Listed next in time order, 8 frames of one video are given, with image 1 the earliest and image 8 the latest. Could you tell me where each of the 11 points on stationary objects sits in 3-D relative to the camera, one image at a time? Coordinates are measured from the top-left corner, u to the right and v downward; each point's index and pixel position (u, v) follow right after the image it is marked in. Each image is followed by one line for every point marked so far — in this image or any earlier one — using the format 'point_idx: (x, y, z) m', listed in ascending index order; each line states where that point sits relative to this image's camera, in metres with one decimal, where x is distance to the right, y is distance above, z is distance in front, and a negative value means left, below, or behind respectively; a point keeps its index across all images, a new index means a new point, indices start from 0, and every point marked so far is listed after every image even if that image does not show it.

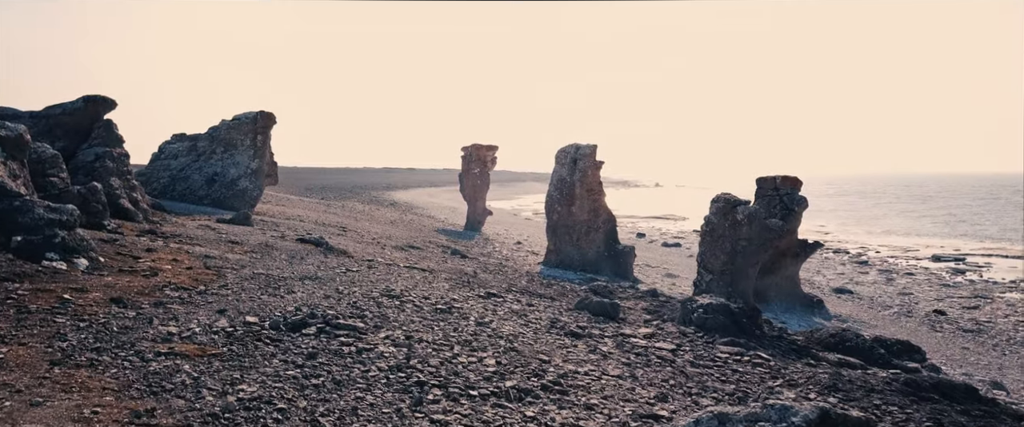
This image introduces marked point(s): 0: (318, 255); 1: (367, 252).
0: (-5.0, -1.1, +16.8) m
1: (-4.4, -1.2, +19.7) m
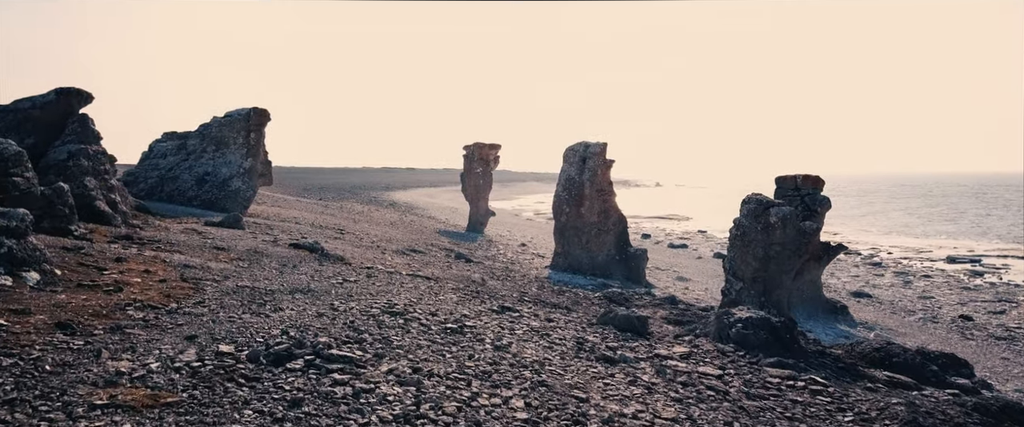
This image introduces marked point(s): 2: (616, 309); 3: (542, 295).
0: (-4.7, -1.1, +15.3) m
1: (-4.0, -1.3, +18.2) m
2: (+2.6, -2.5, +16.7) m
3: (+0.8, -2.4, +19.2) m
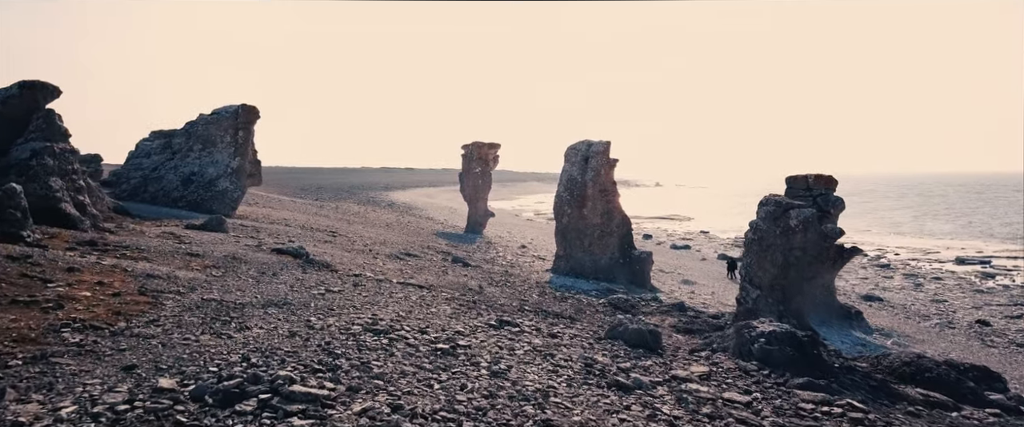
0: (-4.7, -1.2, +14.1) m
1: (-4.1, -1.3, +17.1) m
2: (+2.6, -2.5, +15.6) m
3: (+0.8, -2.5, +18.1) m
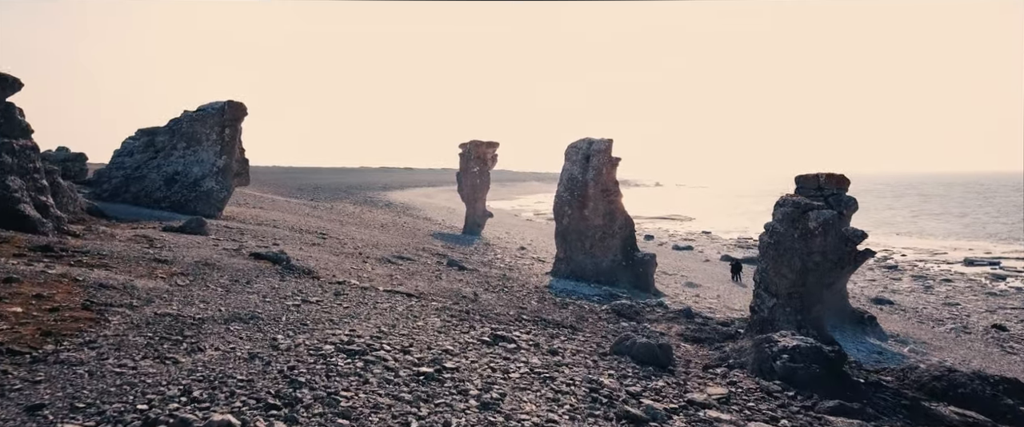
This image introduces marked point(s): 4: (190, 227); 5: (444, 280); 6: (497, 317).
0: (-4.7, -1.3, +13.0) m
1: (-4.1, -1.4, +15.9) m
2: (+2.5, -2.6, +14.4) m
3: (+0.7, -2.5, +16.9) m
4: (-9.1, -0.4, +18.5) m
5: (-1.9, -1.9, +18.5) m
6: (-0.3, -2.1, +13.5) m
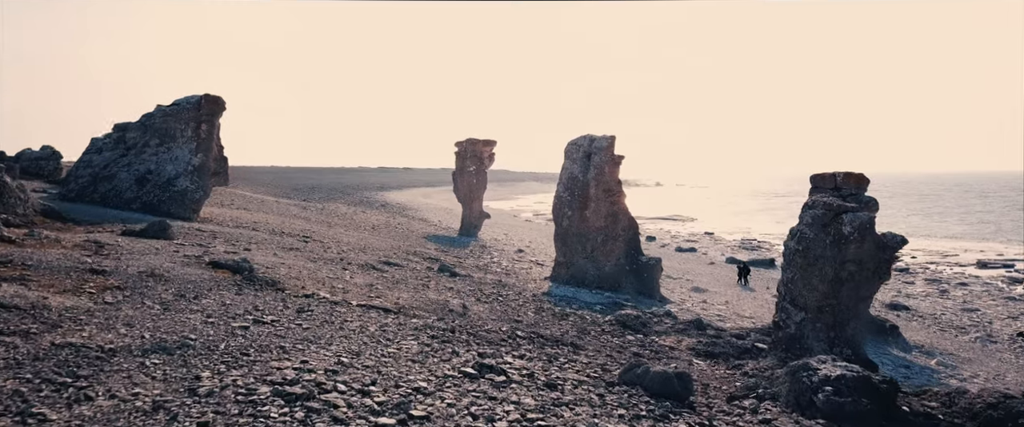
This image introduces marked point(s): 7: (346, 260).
0: (-4.9, -1.3, +11.3) m
1: (-4.3, -1.4, +14.2) m
2: (+2.4, -2.6, +12.7) m
3: (+0.6, -2.6, +15.3) m
4: (-9.2, -0.4, +16.8) m
5: (-2.0, -1.9, +16.8) m
6: (-0.4, -2.2, +11.8) m
7: (-5.0, -1.4, +19.6) m
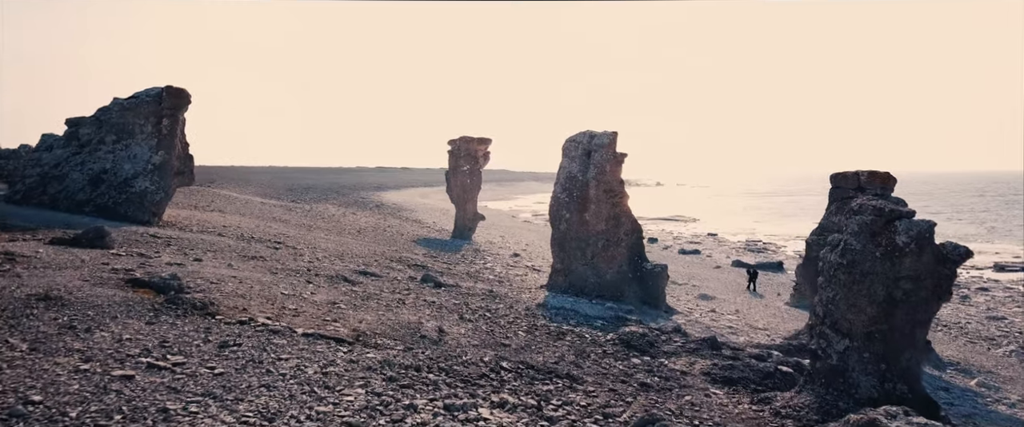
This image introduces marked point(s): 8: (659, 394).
0: (-5.1, -1.4, +9.1) m
1: (-4.5, -1.5, +12.1) m
2: (+2.1, -2.7, +10.6) m
3: (+0.4, -2.7, +13.1) m
4: (-9.5, -0.6, +14.7) m
5: (-2.3, -2.0, +14.7) m
6: (-0.7, -2.3, +9.7) m
7: (-5.2, -1.5, +17.5) m
8: (+2.7, -2.9, +11.8) m
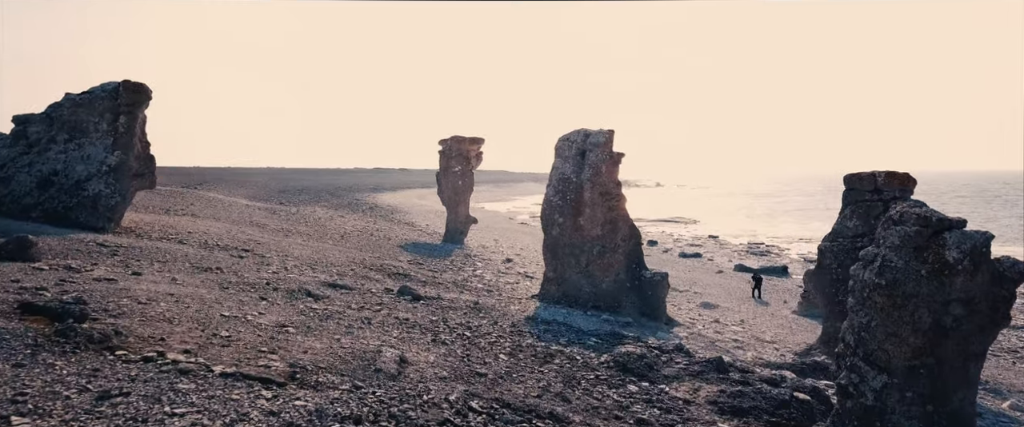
0: (-5.5, -1.6, +7.4) m
1: (-4.9, -1.7, +10.3) m
2: (+1.8, -2.9, +8.8) m
3: (0.0, -2.8, +11.3) m
4: (-9.9, -0.7, +12.9) m
5: (-2.7, -2.2, +12.9) m
6: (-1.1, -2.4, +7.9) m
7: (-5.6, -1.6, +15.7) m
8: (+2.3, -3.1, +10.0) m
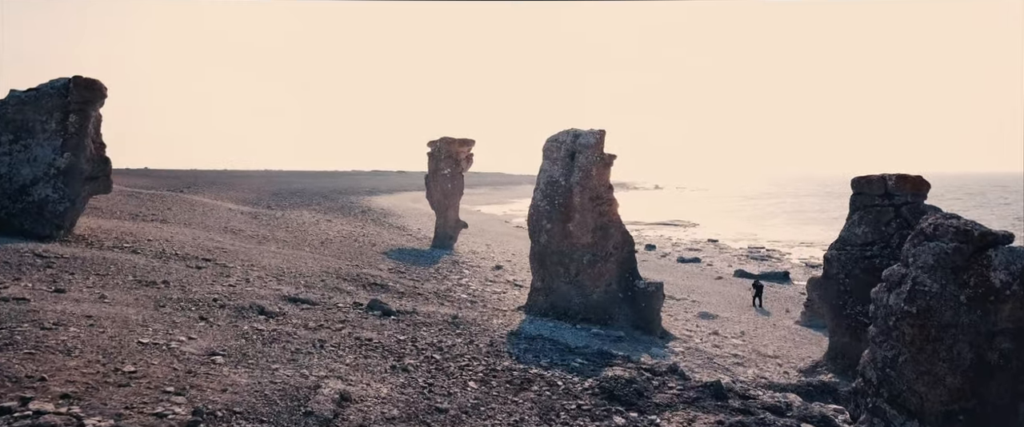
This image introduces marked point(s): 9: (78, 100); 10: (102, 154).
0: (-6.1, -1.7, +5.9) m
1: (-5.4, -1.8, +8.8) m
2: (+1.2, -3.0, +7.3) m
3: (-0.6, -3.0, +9.8) m
4: (-10.4, -0.9, +11.4) m
5: (-3.2, -2.3, +11.4) m
6: (-1.6, -2.6, +6.4) m
7: (-6.1, -1.8, +14.2) m
8: (+1.8, -3.2, +8.5) m
9: (-12.5, +3.3, +19.0) m
10: (-12.5, +1.7, +20.0) m
